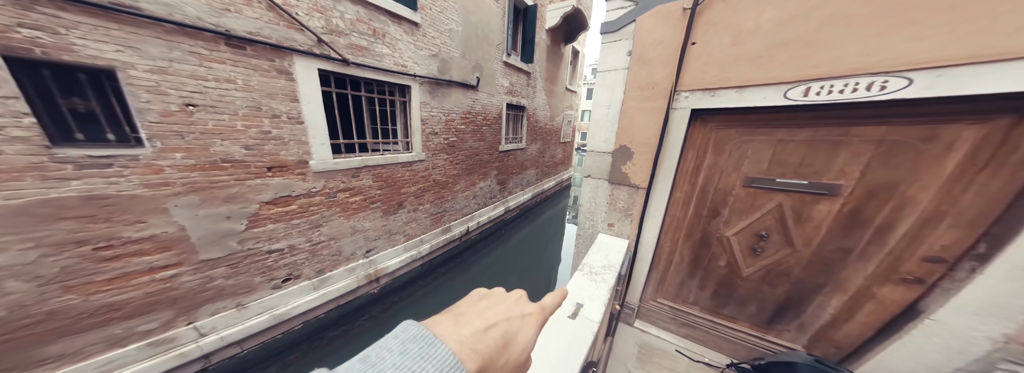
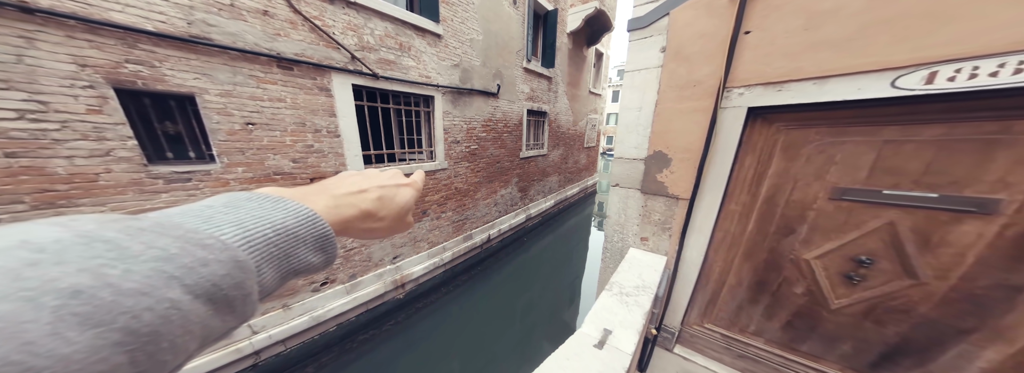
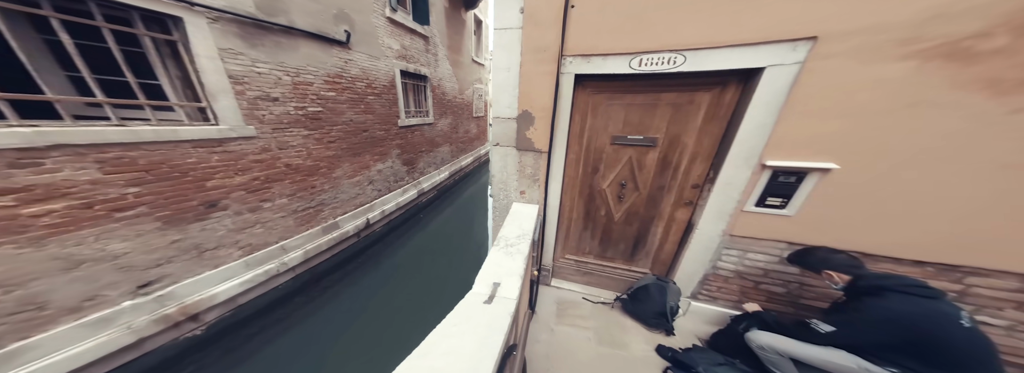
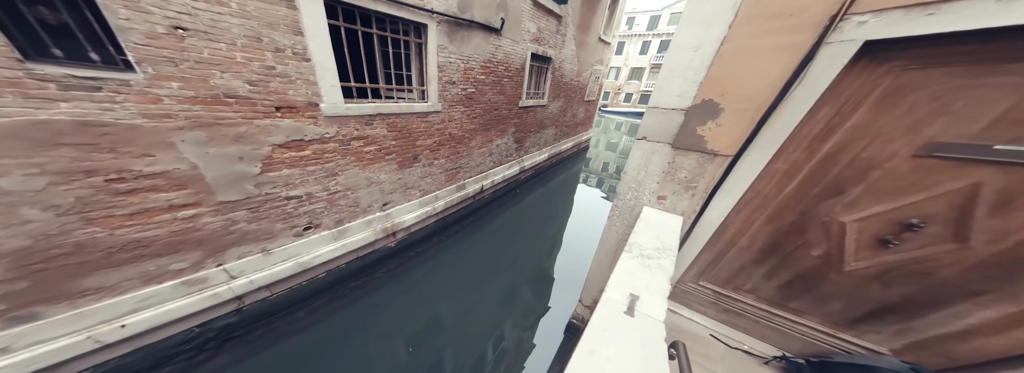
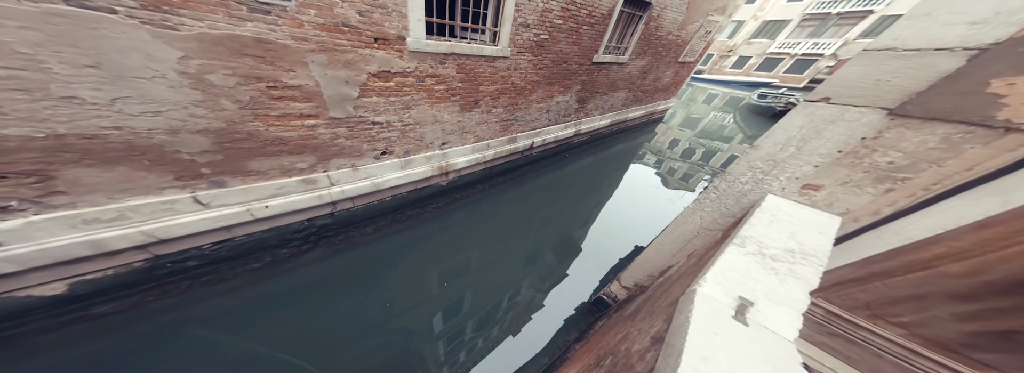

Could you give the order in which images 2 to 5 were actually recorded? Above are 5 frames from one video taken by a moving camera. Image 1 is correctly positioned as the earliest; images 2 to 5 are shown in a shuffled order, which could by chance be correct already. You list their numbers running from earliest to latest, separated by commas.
2, 5, 4, 3
